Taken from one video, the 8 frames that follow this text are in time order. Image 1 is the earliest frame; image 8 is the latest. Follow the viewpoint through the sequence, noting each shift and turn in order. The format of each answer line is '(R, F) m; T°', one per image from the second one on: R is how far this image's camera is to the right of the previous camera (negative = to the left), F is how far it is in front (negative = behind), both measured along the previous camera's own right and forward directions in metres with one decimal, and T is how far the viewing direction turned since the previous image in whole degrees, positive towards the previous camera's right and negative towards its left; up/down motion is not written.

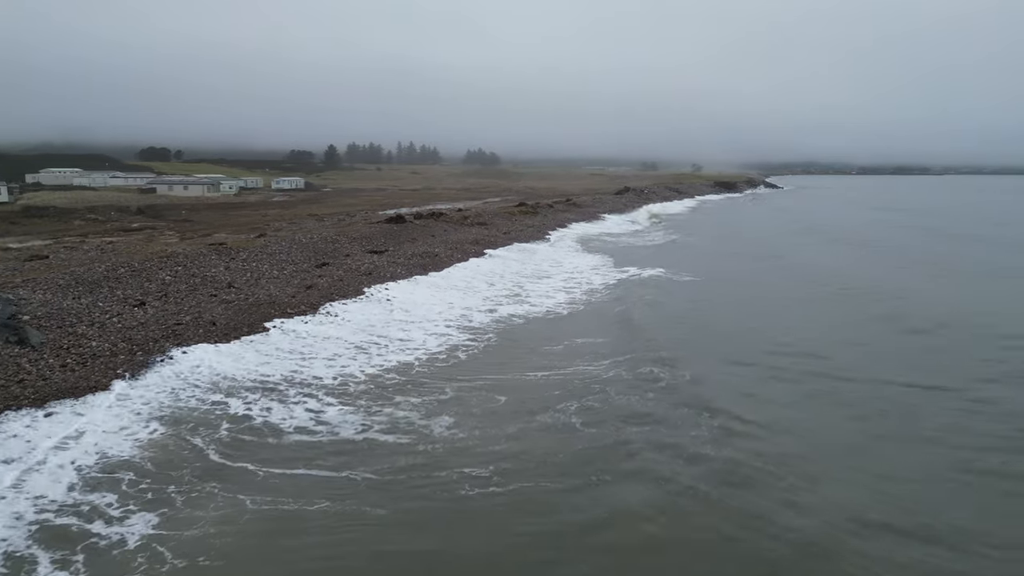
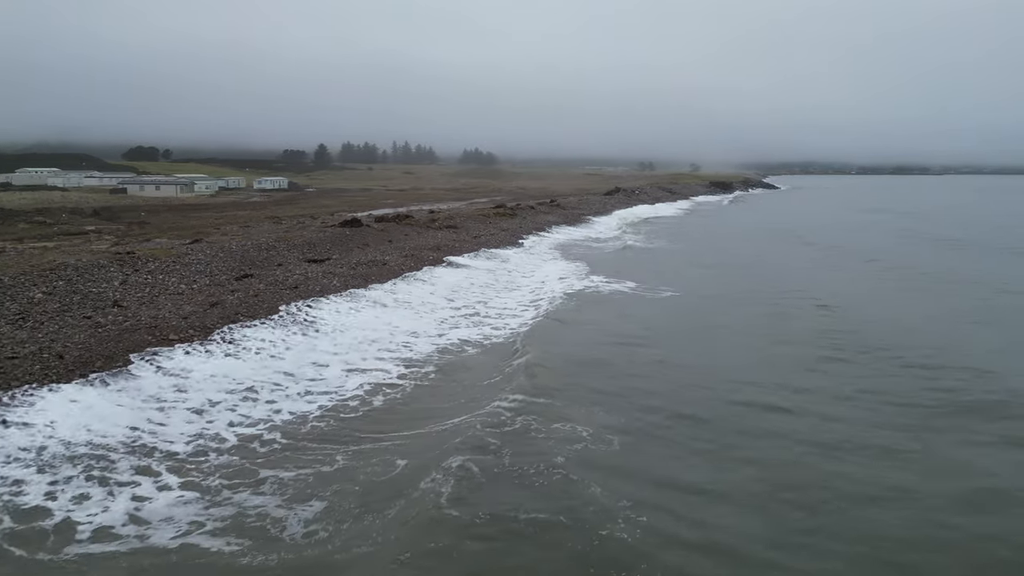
(+0.7, +2.5) m; 0°
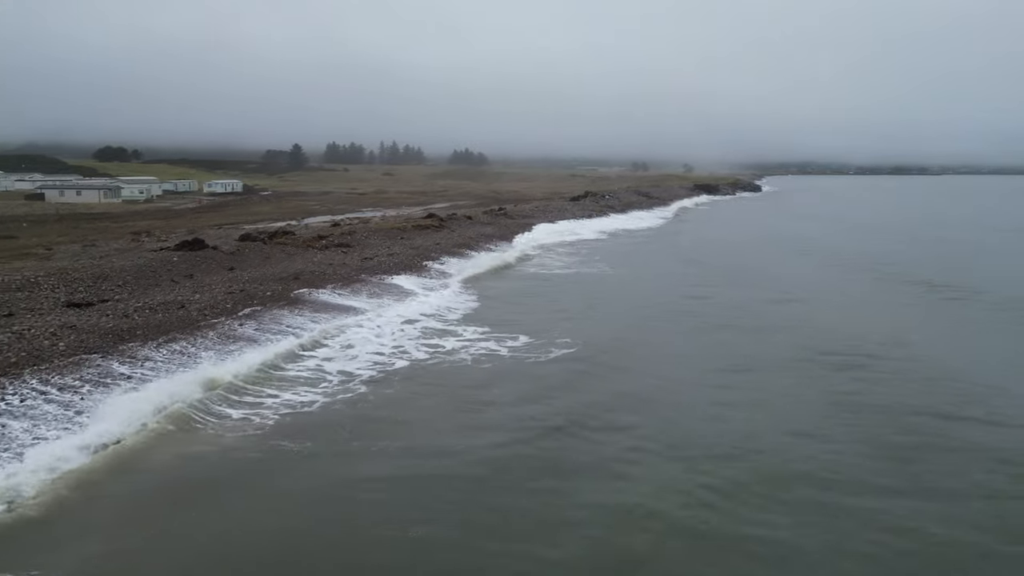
(+2.0, +5.3) m; 0°
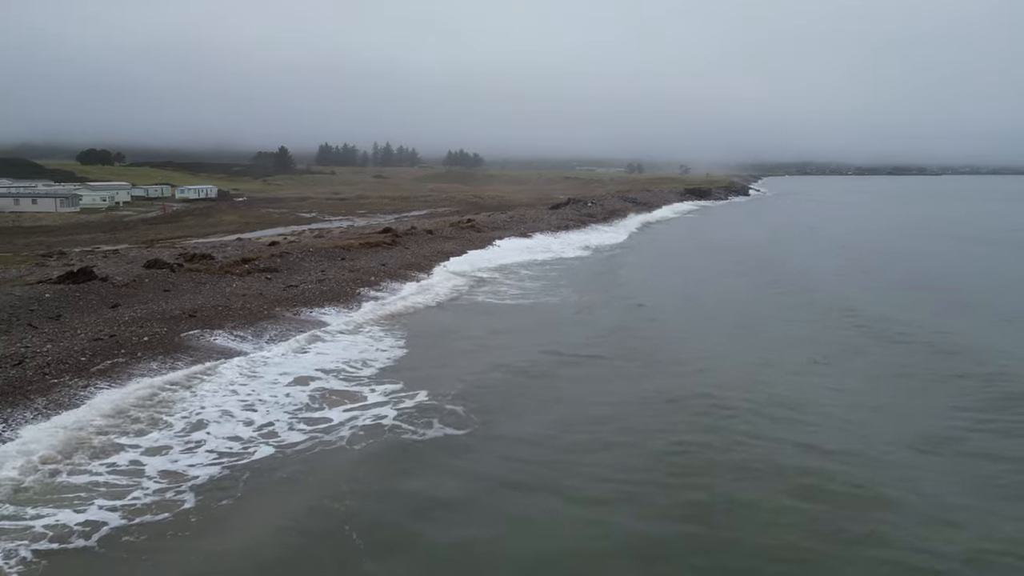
(+1.0, +2.5) m; 0°
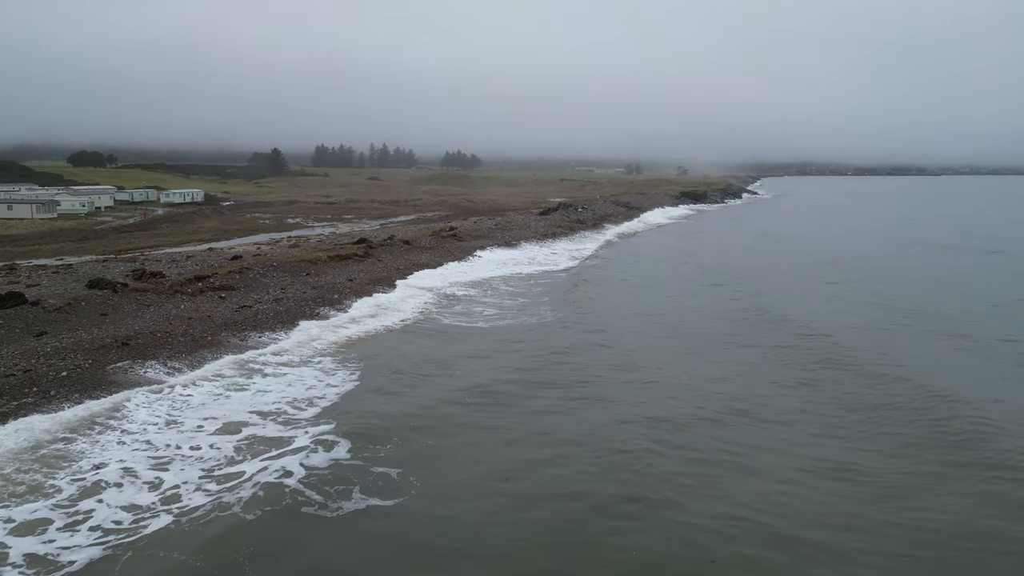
(+0.5, +1.2) m; 0°
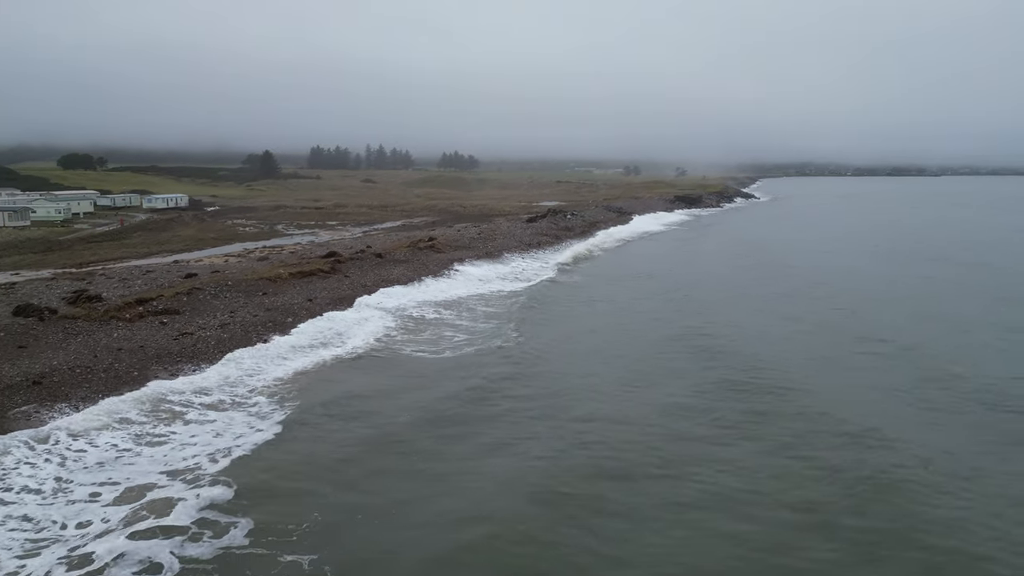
(+0.6, +1.4) m; 0°
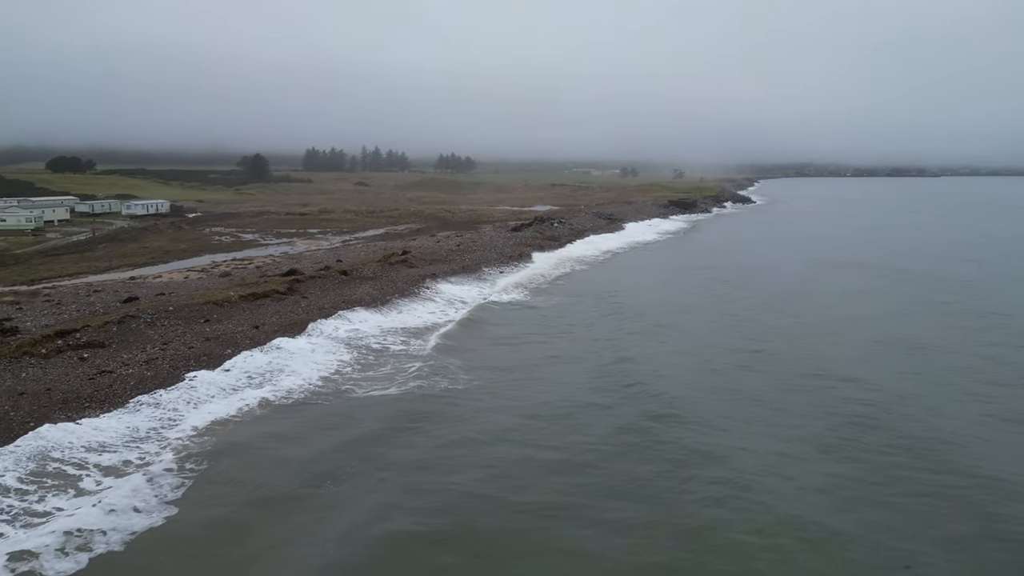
(+0.6, +1.6) m; 0°
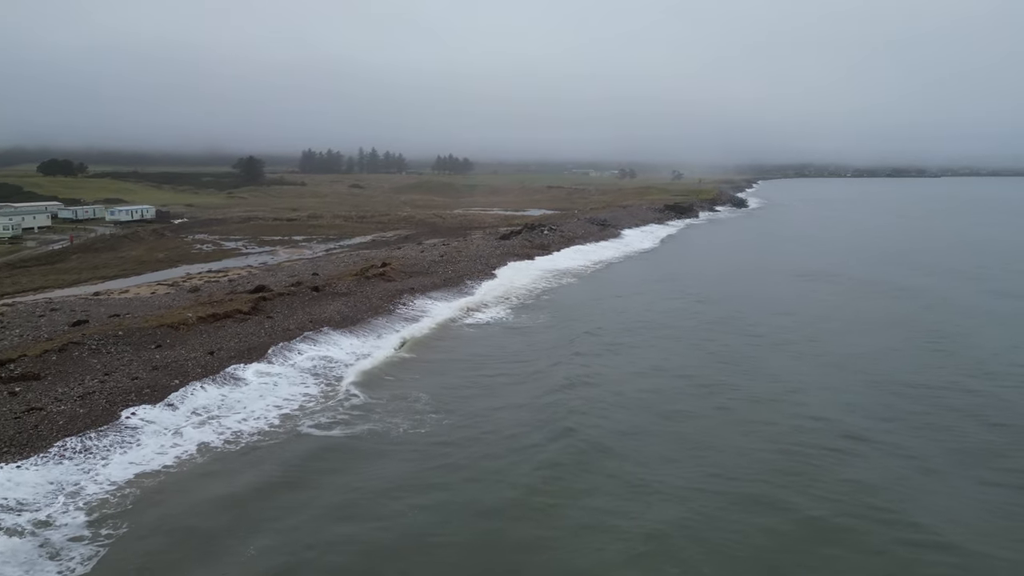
(+0.4, +1.2) m; 0°
